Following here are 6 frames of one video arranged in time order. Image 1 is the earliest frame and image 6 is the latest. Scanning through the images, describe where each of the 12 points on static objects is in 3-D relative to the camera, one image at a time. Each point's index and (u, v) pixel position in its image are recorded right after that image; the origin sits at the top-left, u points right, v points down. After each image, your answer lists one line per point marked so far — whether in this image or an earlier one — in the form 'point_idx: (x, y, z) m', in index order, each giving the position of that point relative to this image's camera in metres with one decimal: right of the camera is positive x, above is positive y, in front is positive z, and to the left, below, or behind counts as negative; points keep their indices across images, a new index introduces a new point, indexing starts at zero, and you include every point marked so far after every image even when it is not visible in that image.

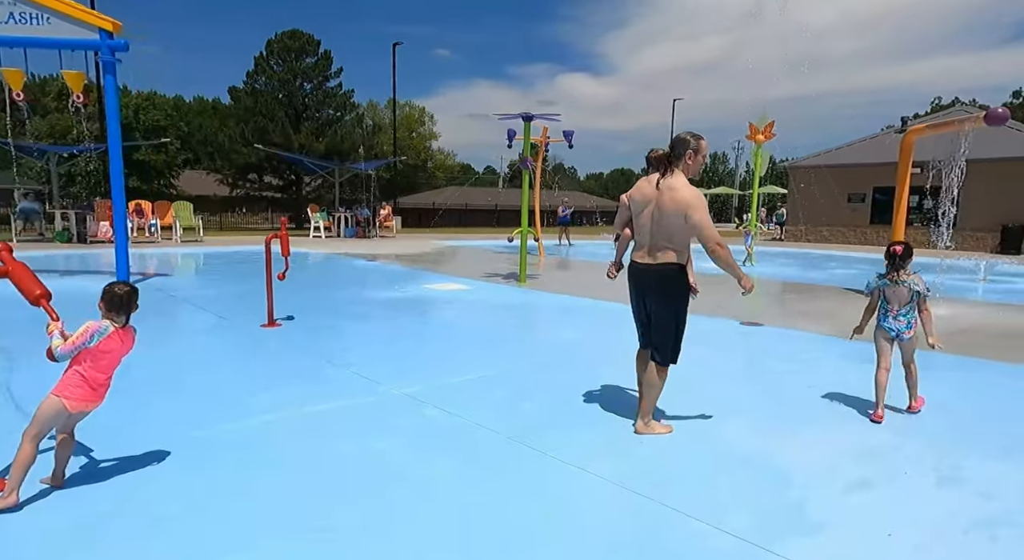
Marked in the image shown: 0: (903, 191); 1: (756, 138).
0: (+6.0, +1.4, +9.1) m
1: (+5.8, +3.4, +14.1) m
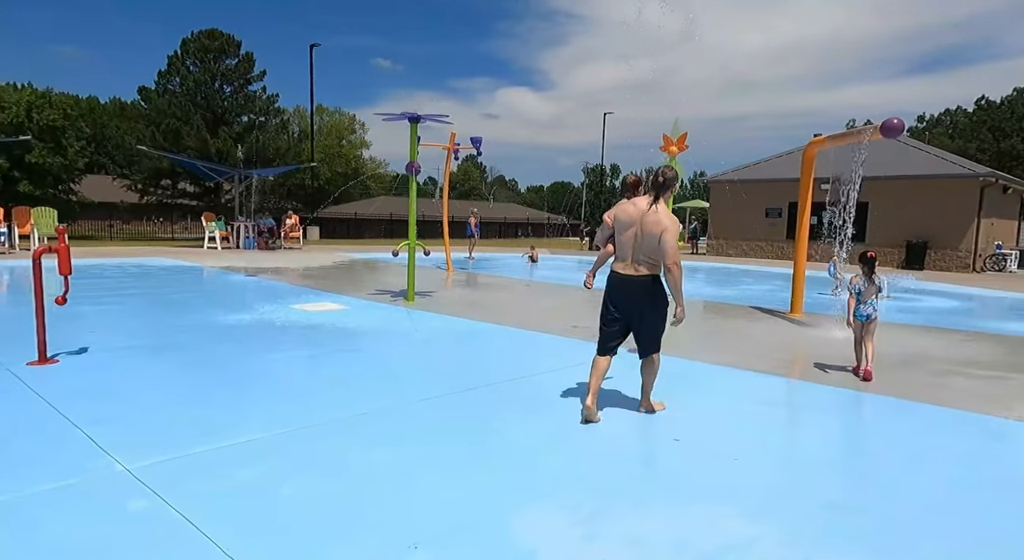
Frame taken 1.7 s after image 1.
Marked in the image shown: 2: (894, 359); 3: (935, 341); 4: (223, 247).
0: (+4.4, +1.1, +8.8) m
1: (+3.7, +3.1, +13.8) m
2: (+4.5, -0.9, +7.0) m
3: (+5.6, -0.8, +7.9) m
4: (-9.1, +1.0, +18.5) m
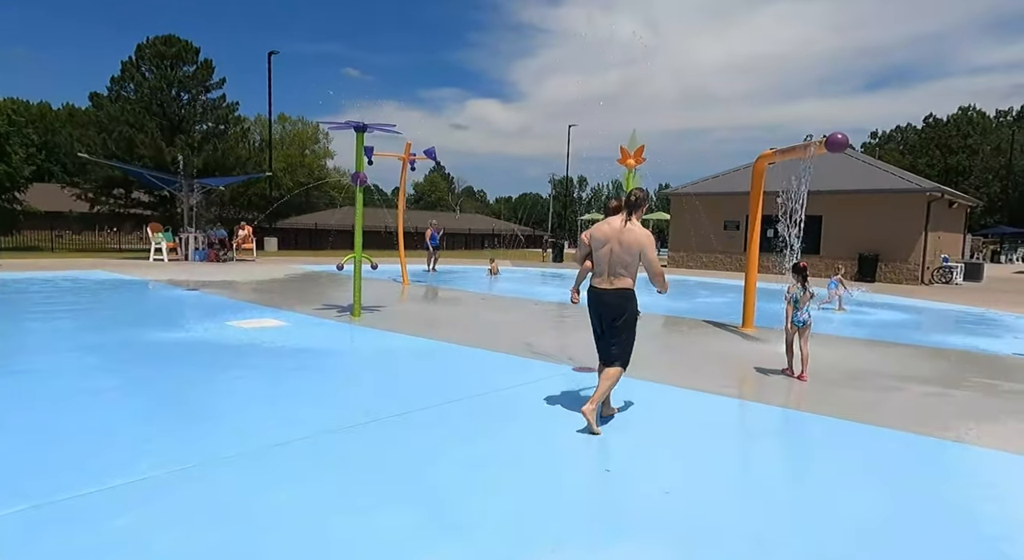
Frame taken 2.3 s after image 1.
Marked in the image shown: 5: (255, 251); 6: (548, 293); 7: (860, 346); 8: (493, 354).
0: (+3.6, +0.9, +8.8) m
1: (+2.7, +2.8, +13.8) m
2: (+3.9, -1.1, +7.0) m
3: (+4.9, -1.0, +7.9) m
4: (-10.3, +0.6, +17.7) m
5: (-8.6, +1.0, +19.7) m
6: (+0.8, -0.3, +14.9) m
7: (+5.0, -1.0, +8.5) m
8: (-0.3, -0.9, +7.3) m
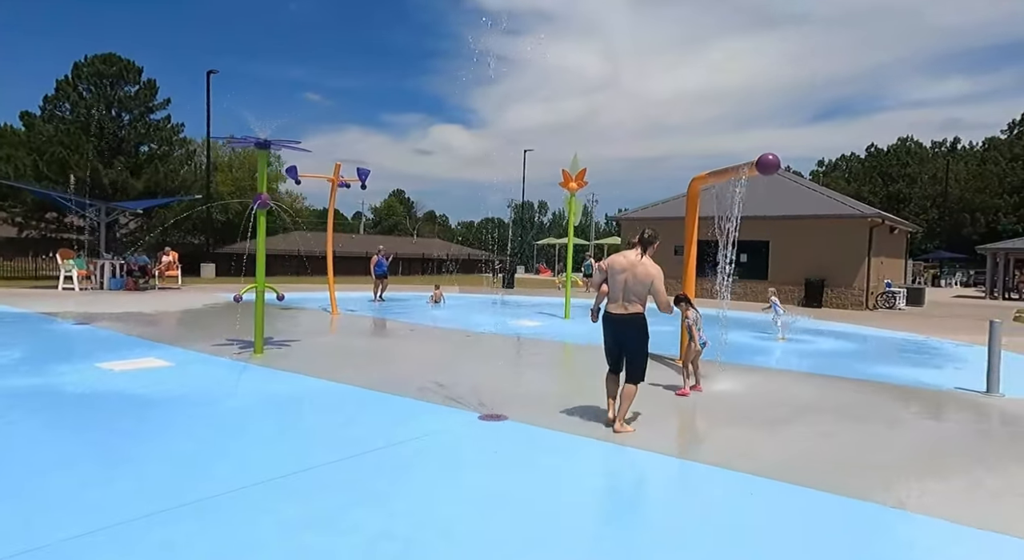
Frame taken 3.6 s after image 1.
0: (+2.6, +0.5, +8.4) m
1: (+1.3, +2.1, +13.4) m
2: (+2.9, -1.5, +6.4) m
3: (+3.9, -1.4, +7.4) m
4: (-11.9, -0.2, +16.4) m
5: (-10.4, 0.0, +18.4) m
6: (-0.7, -1.0, +14.2) m
7: (+3.9, -1.4, +8.0) m
8: (-1.3, -1.3, +6.6) m
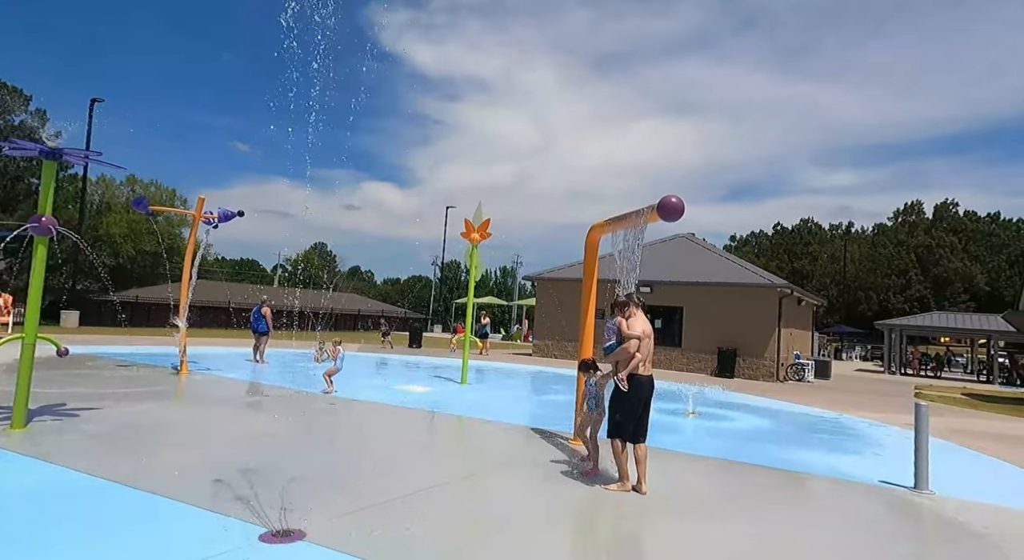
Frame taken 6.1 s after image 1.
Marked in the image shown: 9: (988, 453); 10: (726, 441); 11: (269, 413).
0: (+1.0, -0.3, +7.3) m
1: (-0.9, +0.9, +12.2) m
2: (+1.5, -2.1, +5.2) m
3: (+2.3, -2.2, +6.3) m
4: (-14.4, -1.2, +13.4) m
5: (-13.1, -1.2, +15.6) m
6: (-3.0, -2.3, +12.4) m
7: (+2.3, -2.2, +6.9) m
8: (-2.6, -1.7, +4.8) m
9: (+7.1, -2.6, +8.8) m
10: (+3.1, -2.3, +8.6) m
11: (-3.7, -2.0, +8.9) m
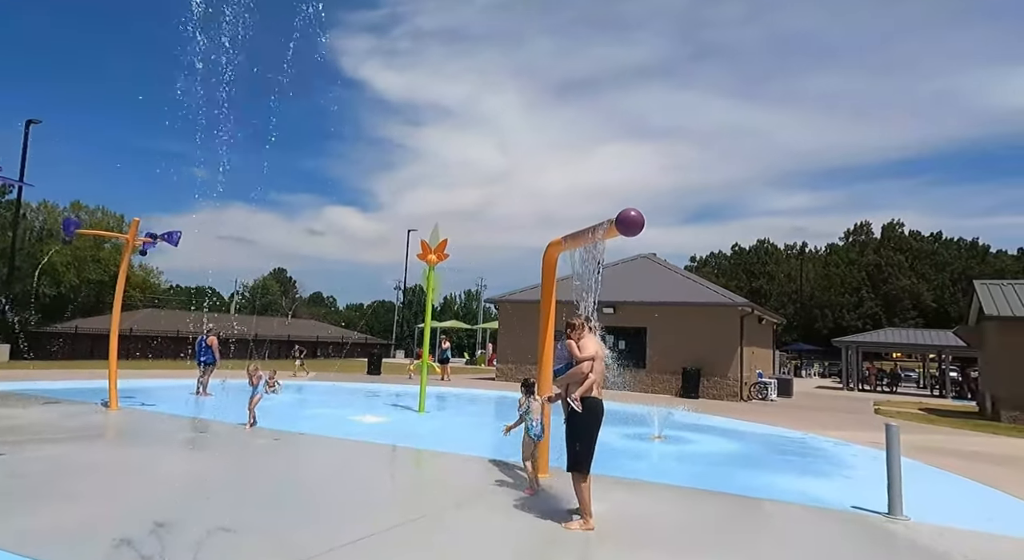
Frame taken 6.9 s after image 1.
0: (+0.4, -0.5, +6.9) m
1: (-1.7, +0.4, +11.8) m
2: (+1.1, -2.2, +4.8) m
3: (+1.9, -2.3, +5.9) m
4: (-15.3, -1.9, +12.0) m
5: (-14.1, -2.0, +14.3) m
6: (-3.8, -2.8, +11.7) m
7: (+1.8, -2.4, +6.5) m
8: (-3.0, -1.9, +4.2) m
9: (+6.5, -2.8, +8.7) m
10: (+2.5, -2.6, +8.2) m
11: (-4.2, -2.4, +8.2) m
